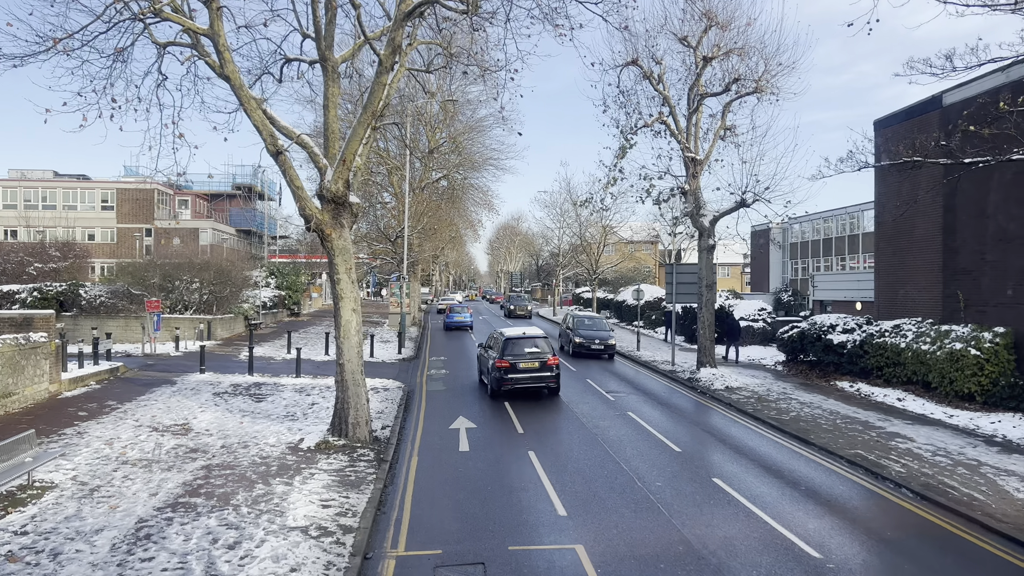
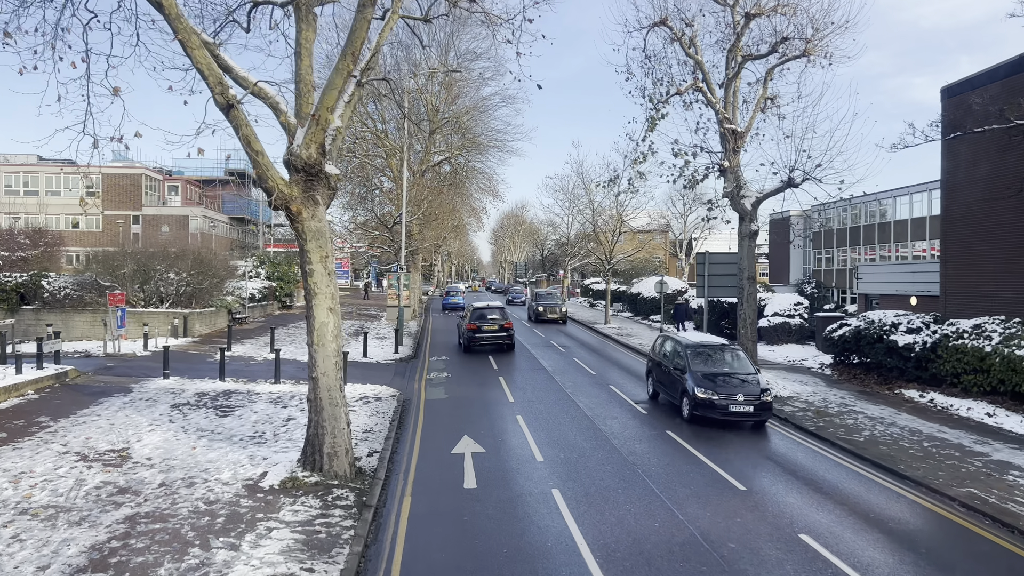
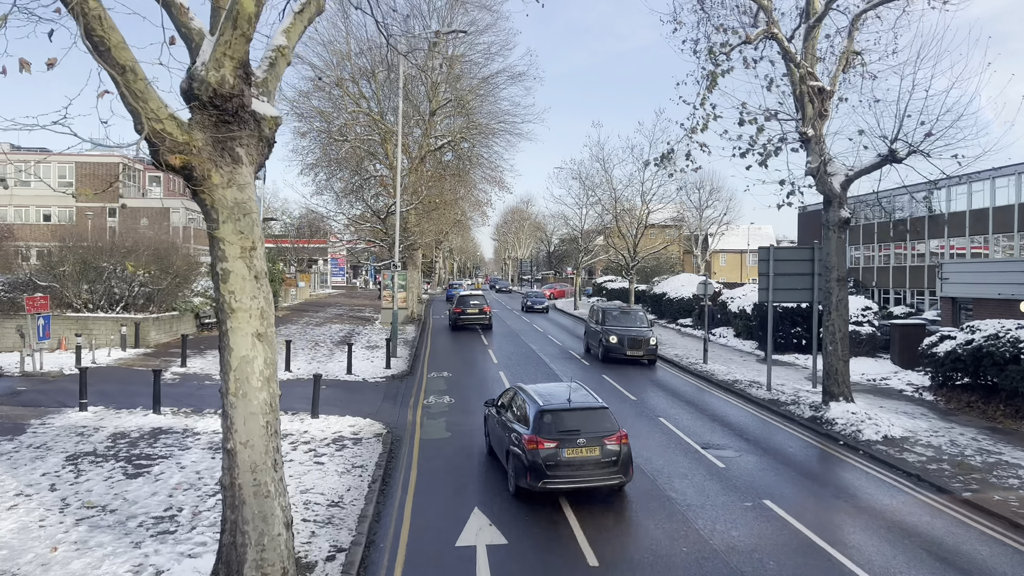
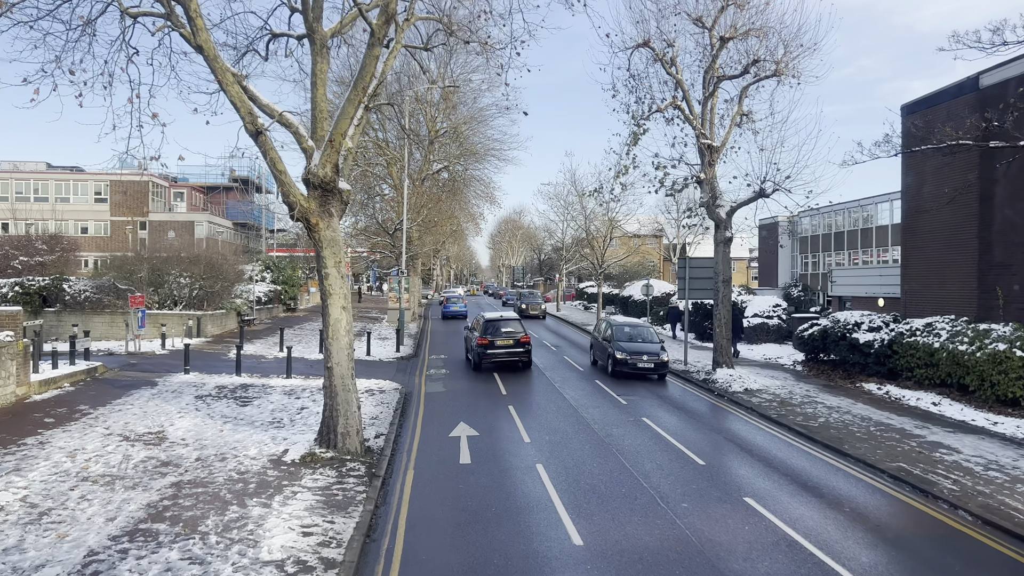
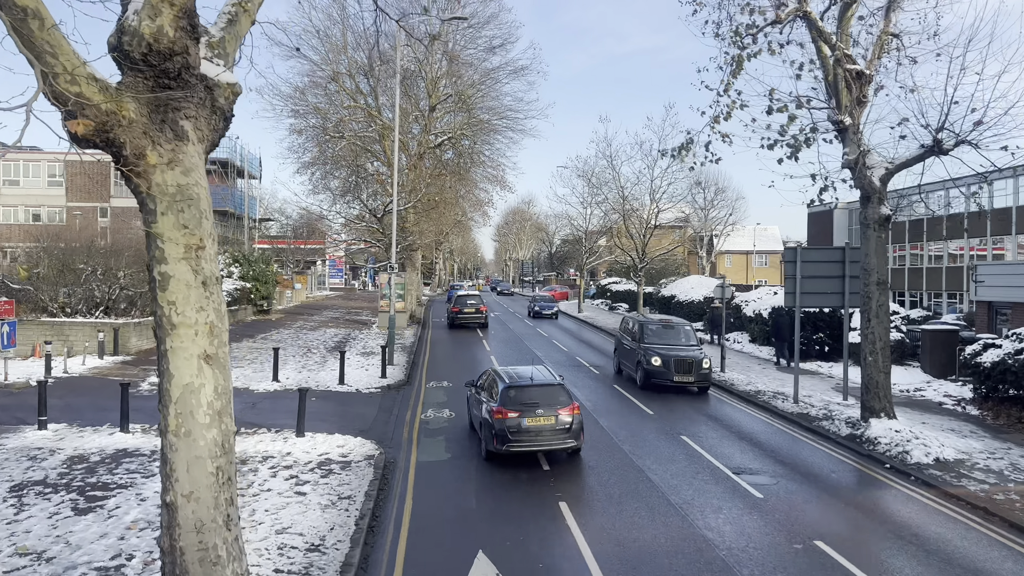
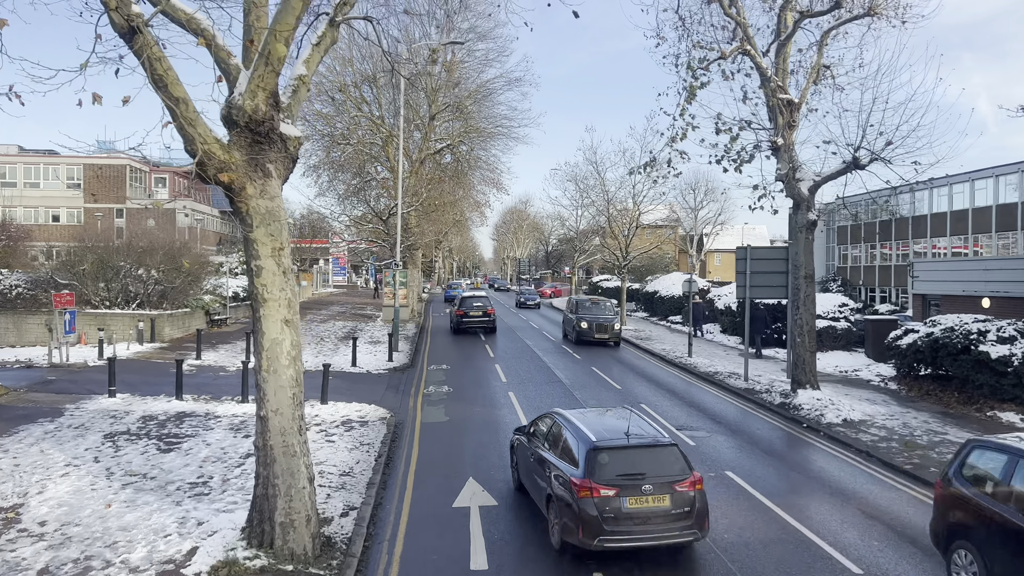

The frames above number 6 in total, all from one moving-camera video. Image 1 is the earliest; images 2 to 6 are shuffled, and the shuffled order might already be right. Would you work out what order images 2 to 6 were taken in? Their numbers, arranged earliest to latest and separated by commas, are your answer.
4, 2, 6, 3, 5
